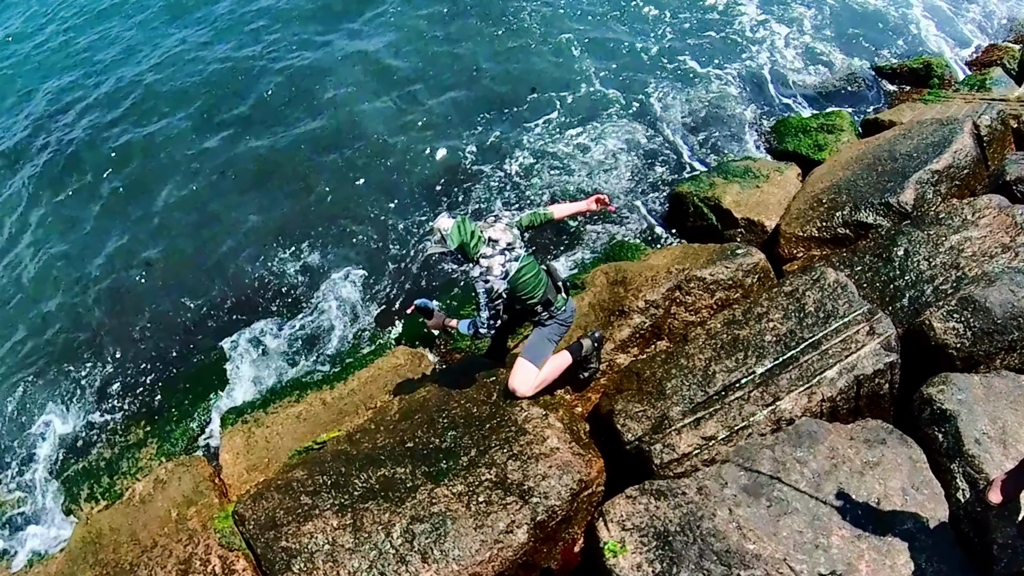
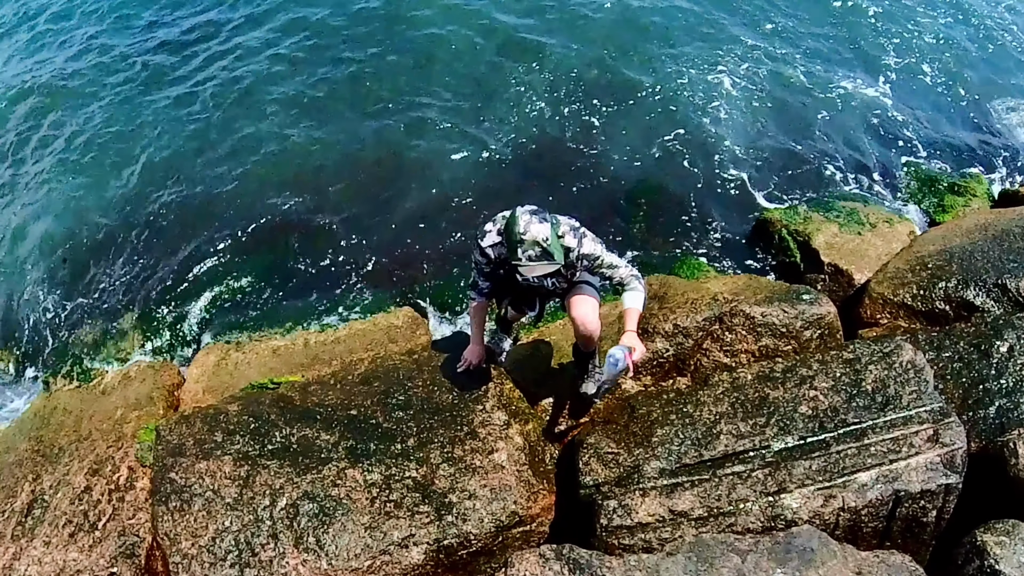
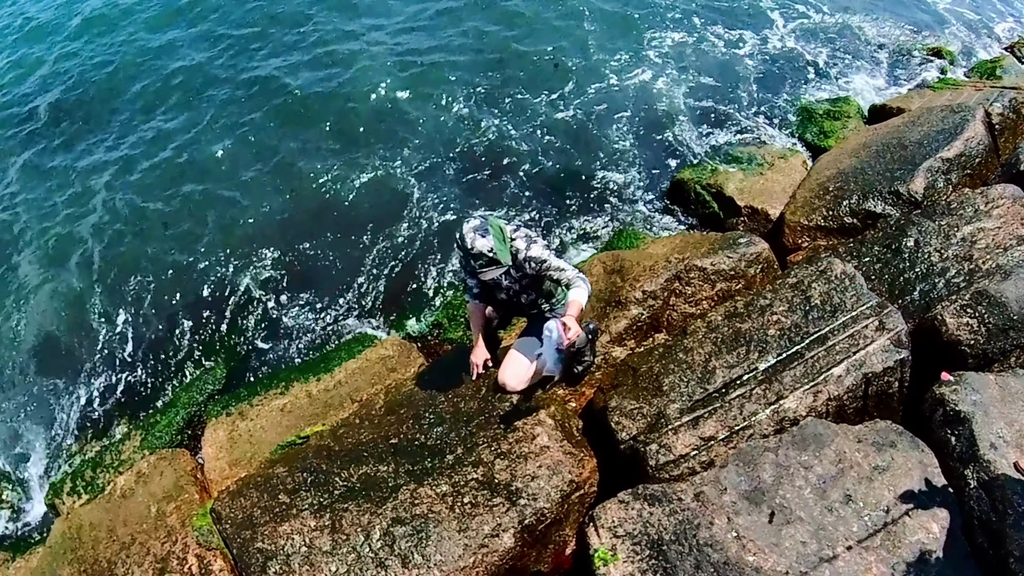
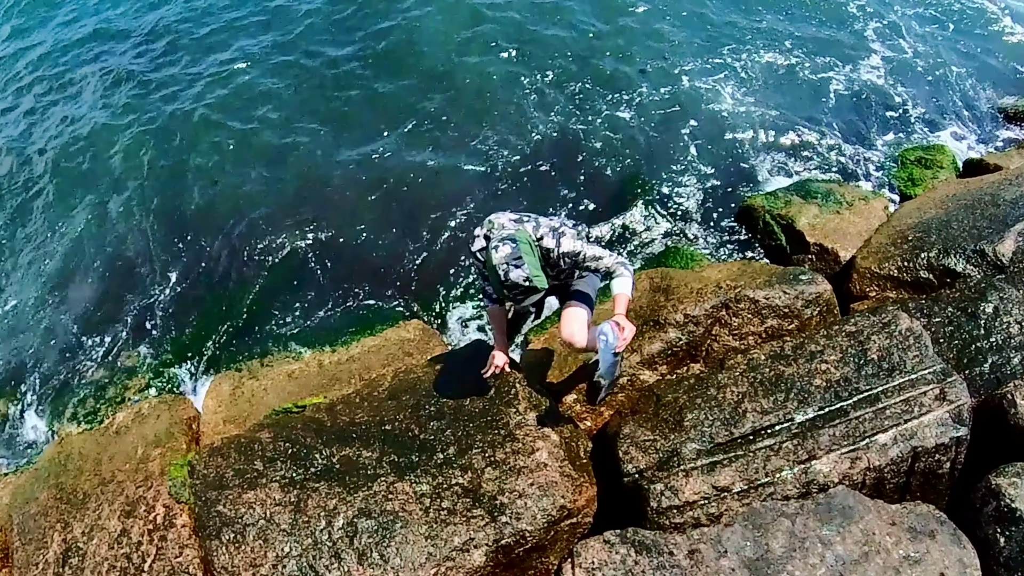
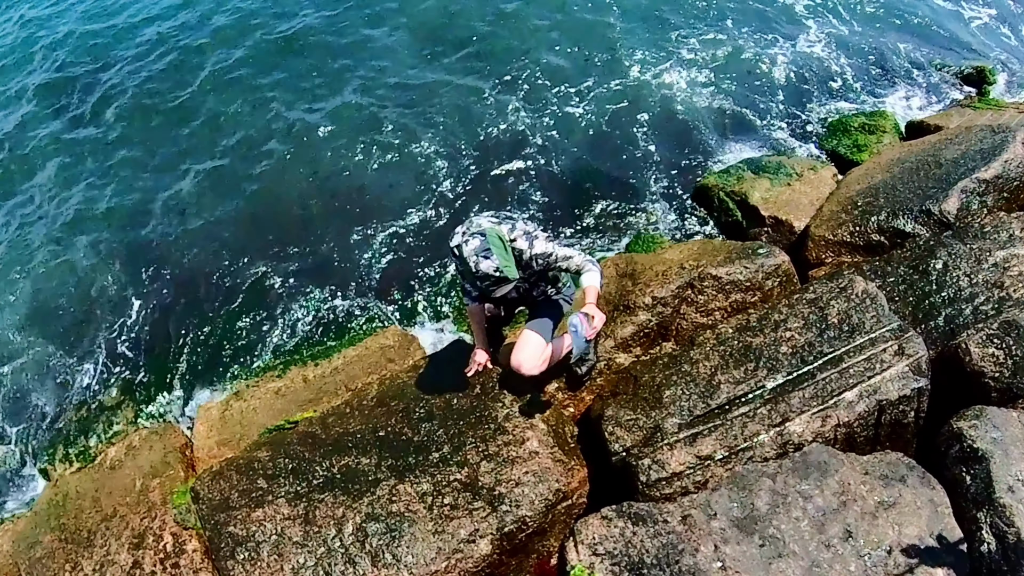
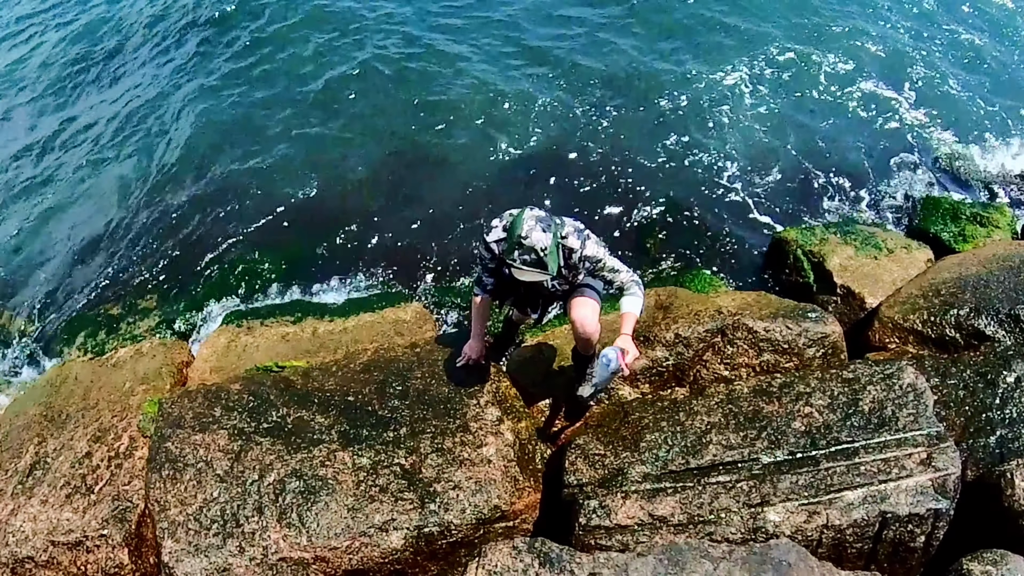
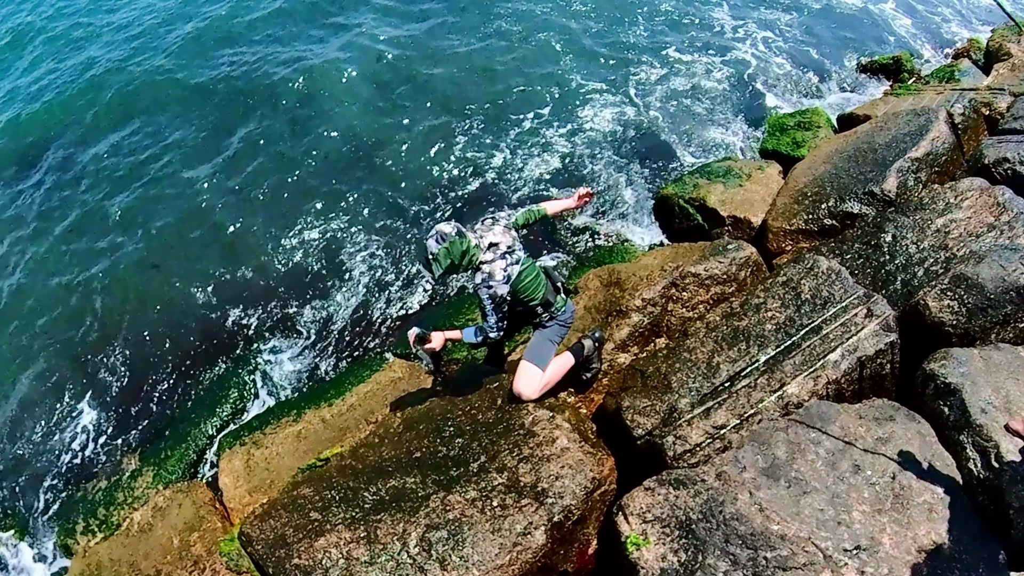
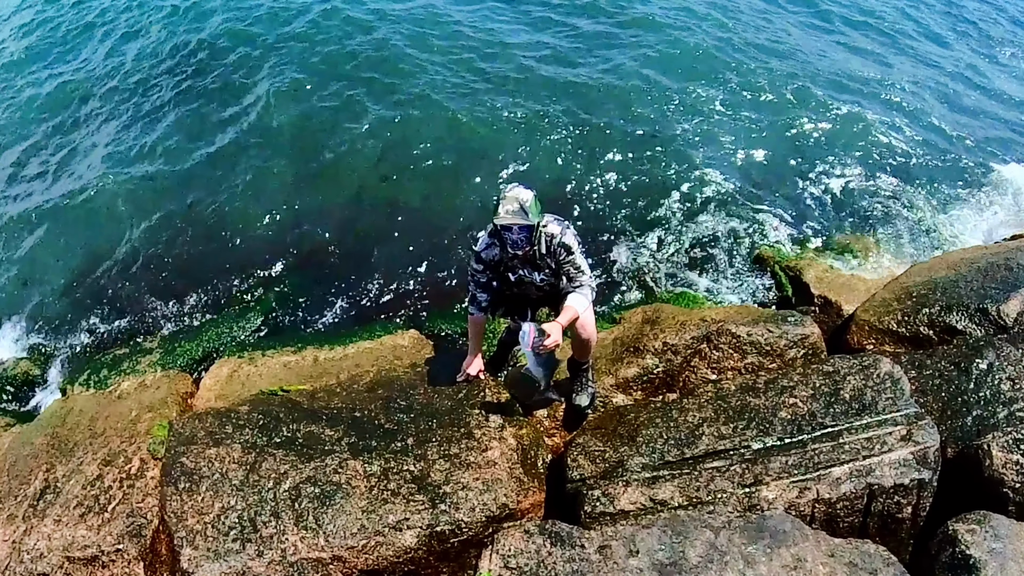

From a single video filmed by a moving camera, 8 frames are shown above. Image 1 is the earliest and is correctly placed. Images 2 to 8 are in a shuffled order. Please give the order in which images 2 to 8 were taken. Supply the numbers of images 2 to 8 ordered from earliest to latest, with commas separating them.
7, 3, 5, 4, 2, 6, 8
